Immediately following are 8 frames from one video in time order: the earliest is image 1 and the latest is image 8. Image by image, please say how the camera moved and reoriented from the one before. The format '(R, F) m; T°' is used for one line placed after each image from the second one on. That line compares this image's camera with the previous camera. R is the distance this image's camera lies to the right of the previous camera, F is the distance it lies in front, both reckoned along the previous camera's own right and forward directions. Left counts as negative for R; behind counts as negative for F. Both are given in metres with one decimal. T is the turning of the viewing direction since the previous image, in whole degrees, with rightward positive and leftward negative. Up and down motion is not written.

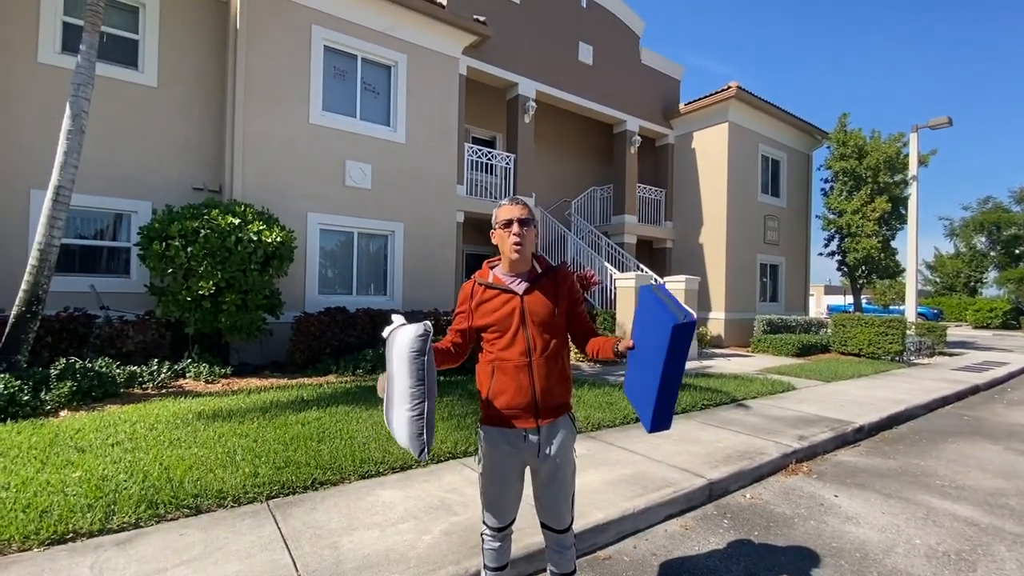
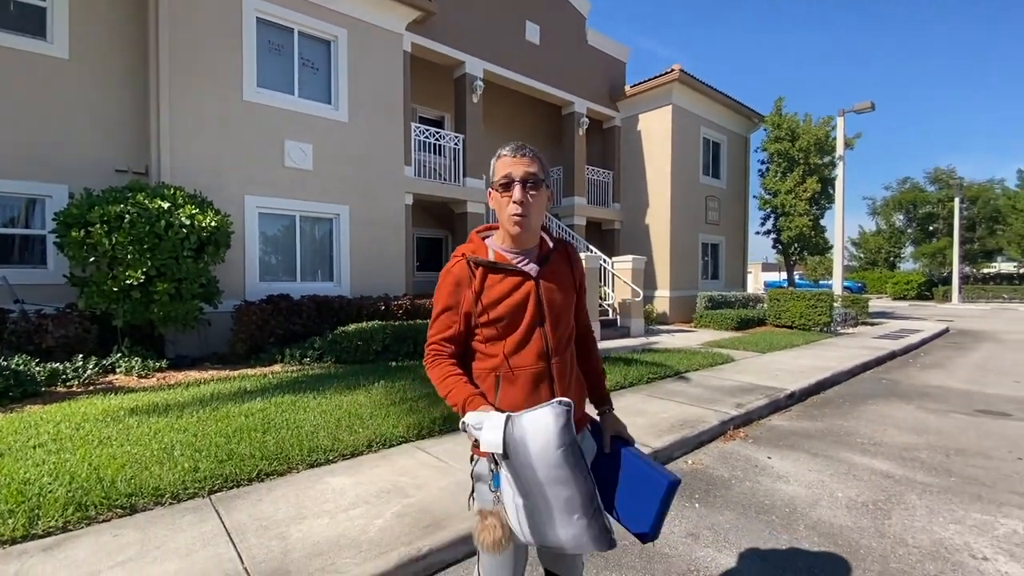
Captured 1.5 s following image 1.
(0.0, 0.0) m; +5°
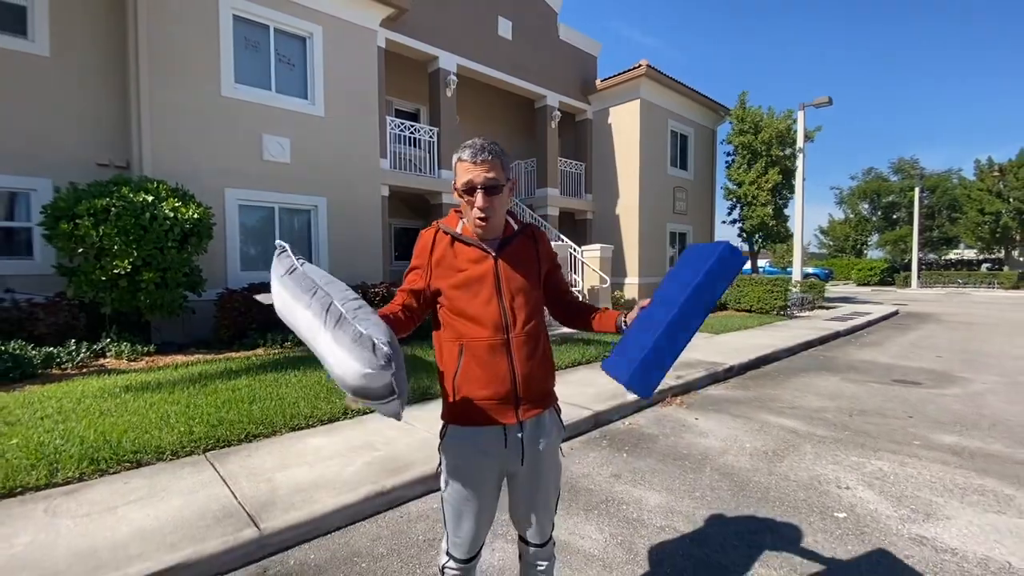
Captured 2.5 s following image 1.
(+0.2, -0.6) m; +2°
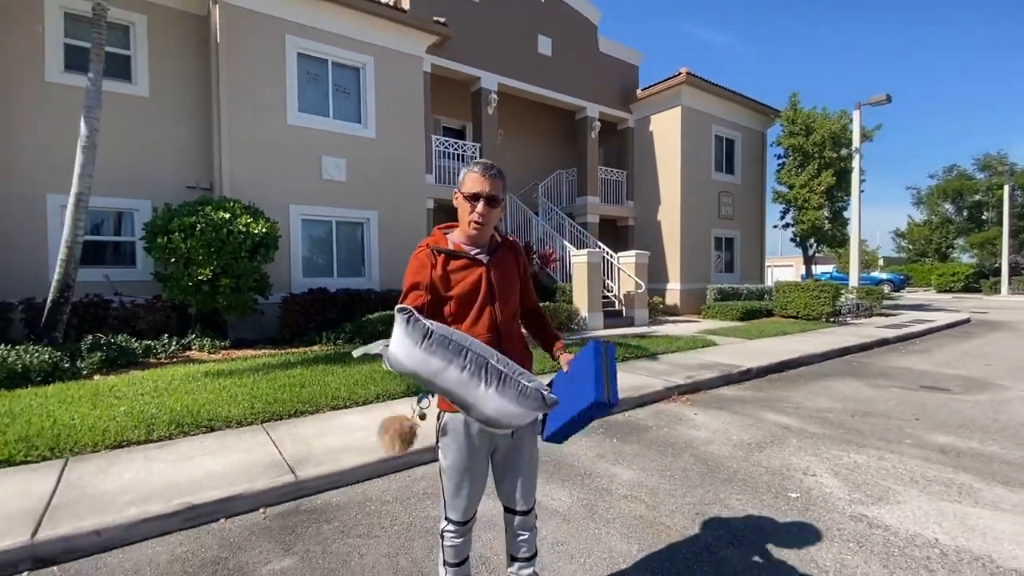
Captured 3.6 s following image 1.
(+0.6, -0.6) m; -7°
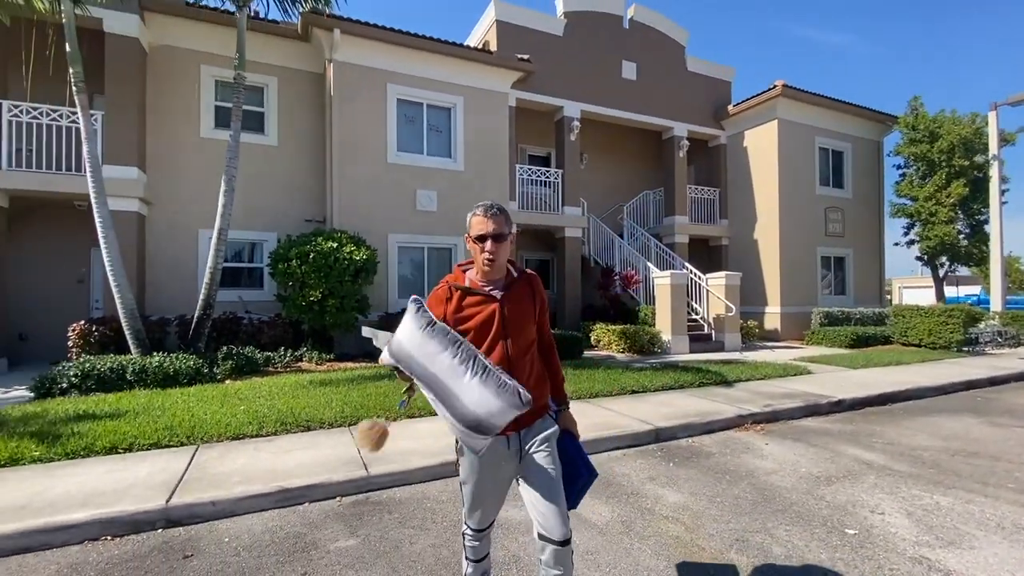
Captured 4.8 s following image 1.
(+0.4, -0.3) m; -11°
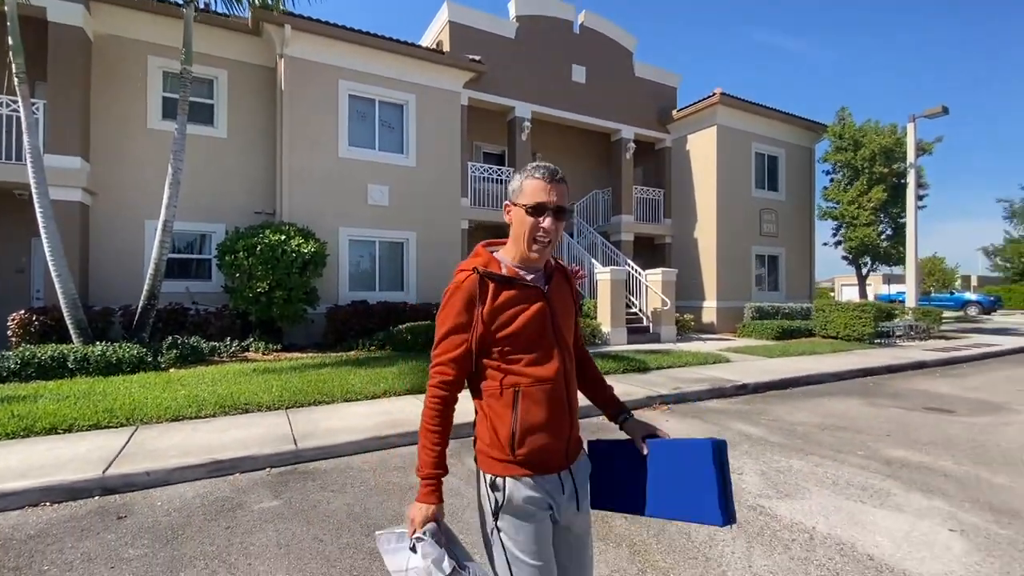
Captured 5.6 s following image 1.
(+0.5, -0.5) m; +4°
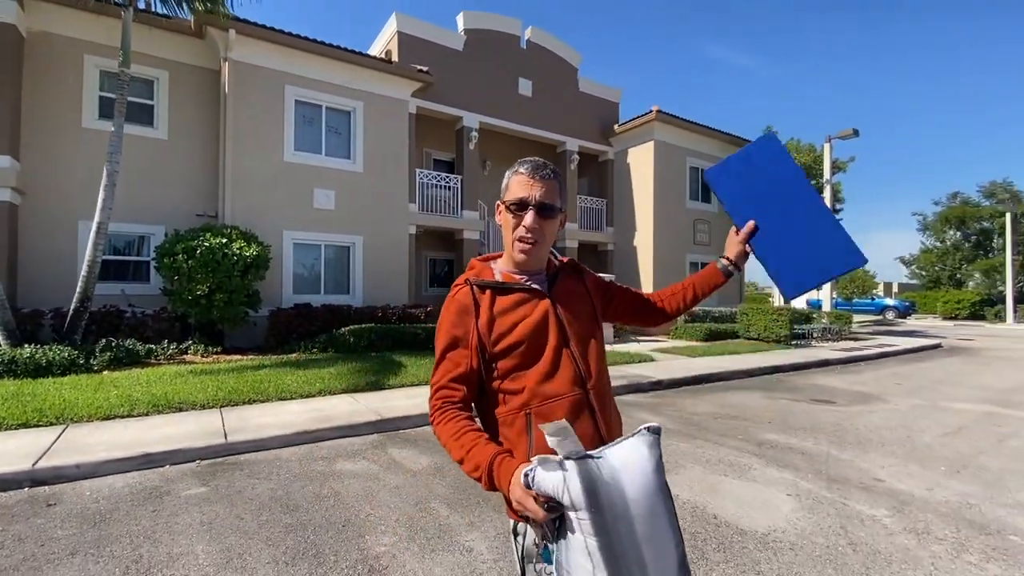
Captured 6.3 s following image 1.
(+0.4, -0.5) m; +5°
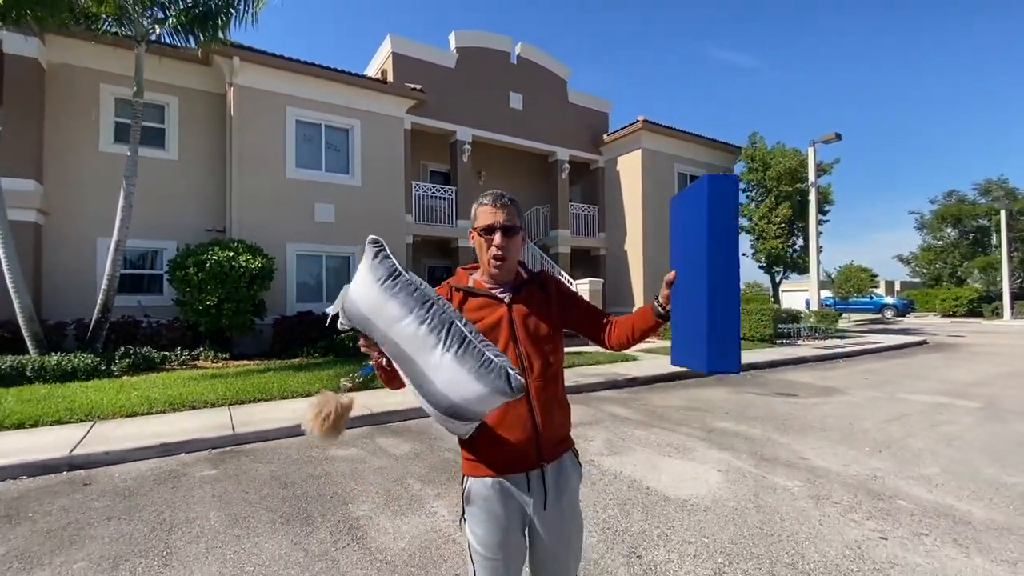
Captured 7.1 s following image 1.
(+0.4, -0.7) m; -1°
